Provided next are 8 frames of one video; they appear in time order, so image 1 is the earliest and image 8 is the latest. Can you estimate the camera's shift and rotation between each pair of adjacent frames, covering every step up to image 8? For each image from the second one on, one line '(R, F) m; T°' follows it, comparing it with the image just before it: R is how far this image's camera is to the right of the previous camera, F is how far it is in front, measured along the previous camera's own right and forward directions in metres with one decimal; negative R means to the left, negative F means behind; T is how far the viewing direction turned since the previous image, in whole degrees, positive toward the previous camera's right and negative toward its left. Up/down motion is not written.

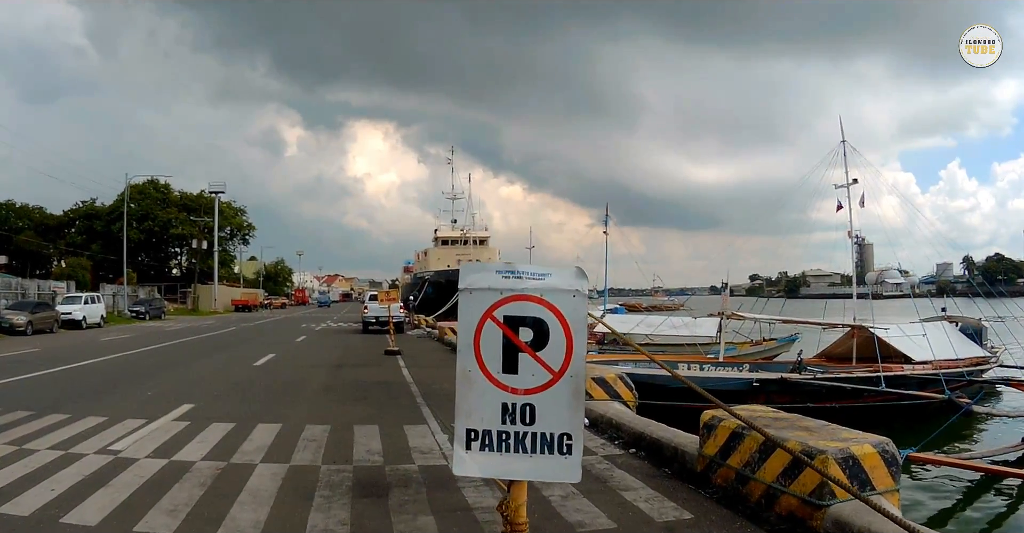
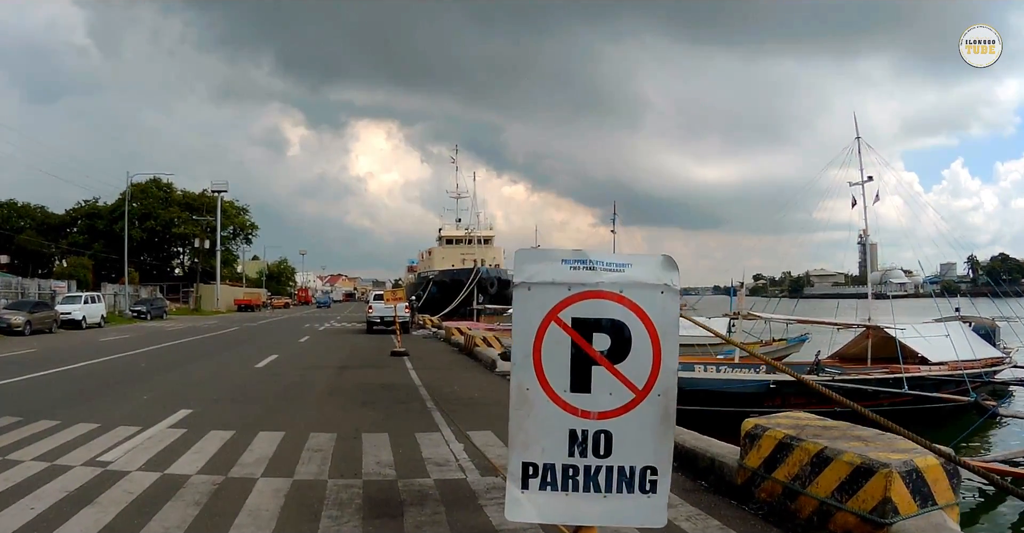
(-0.2, +0.6) m; 0°
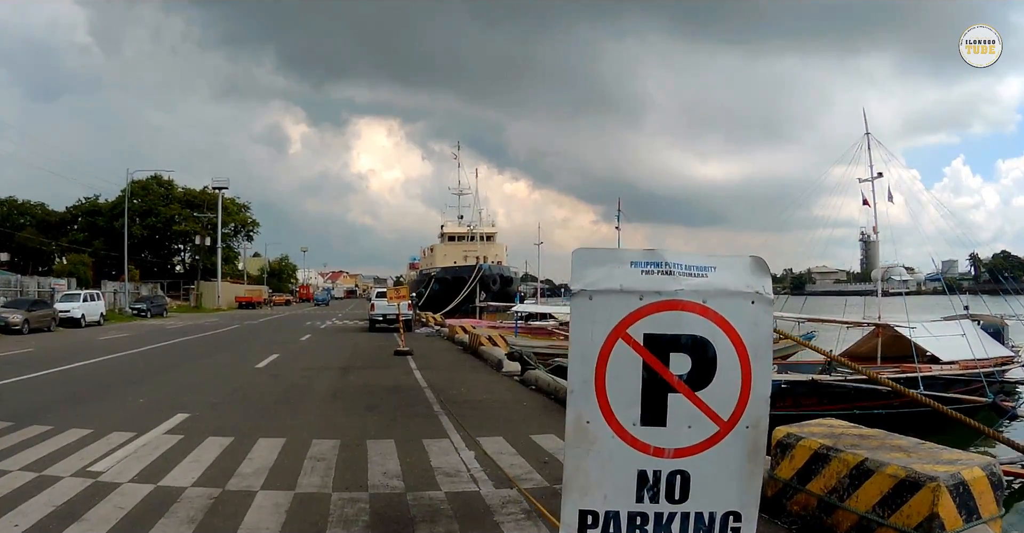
(-0.1, +0.4) m; 0°
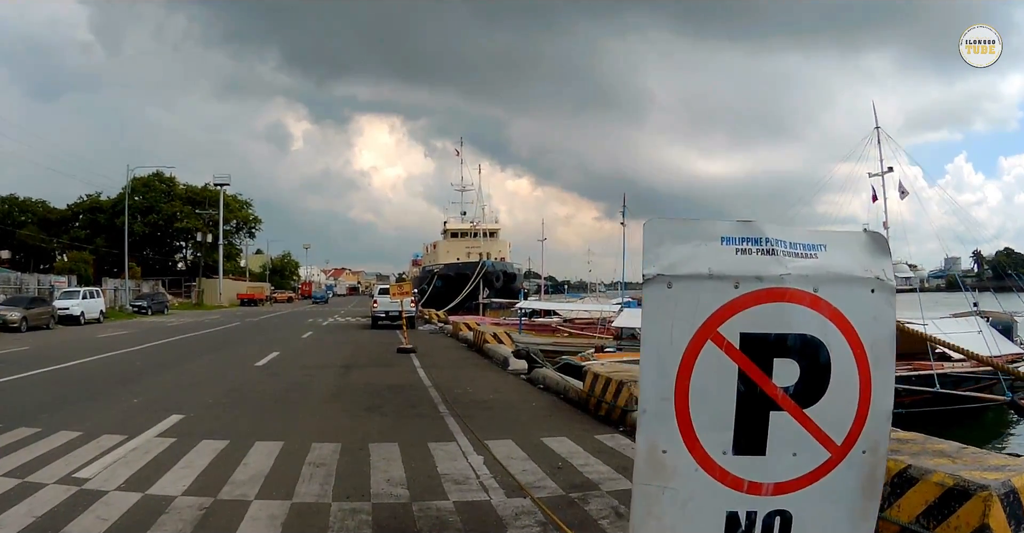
(-0.1, +0.4) m; 0°
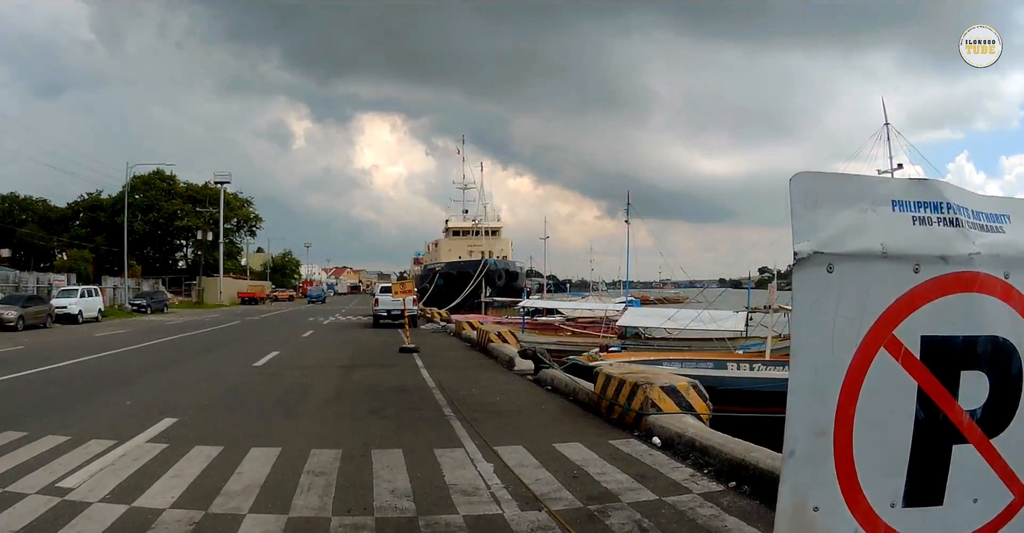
(-0.1, +0.4) m; 0°
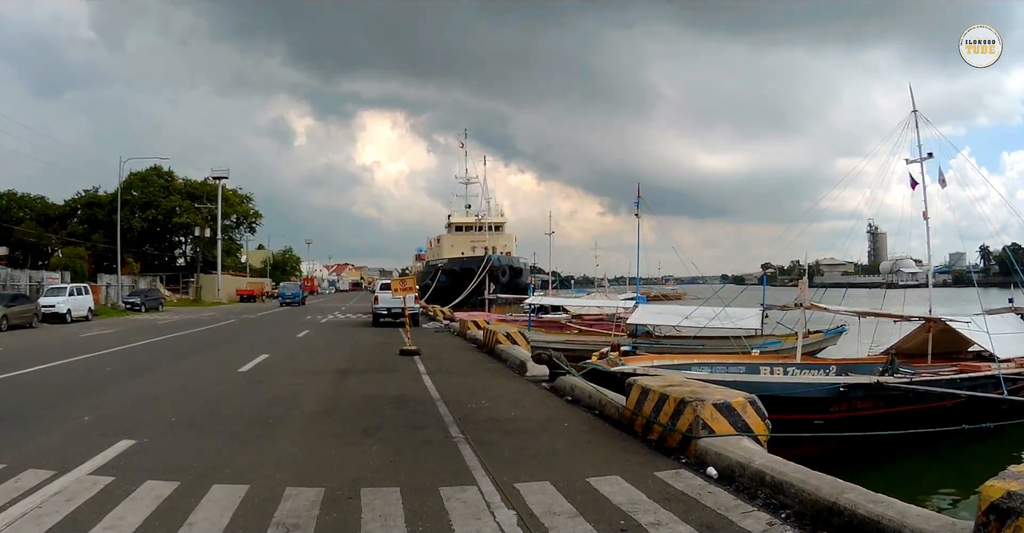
(-0.2, +1.3) m; 0°
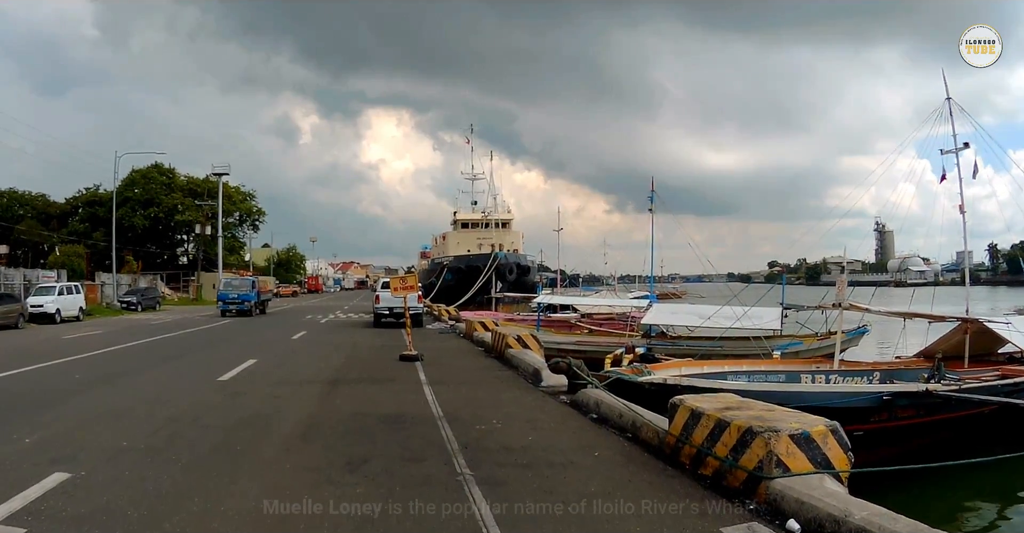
(-0.1, +1.4) m; -1°
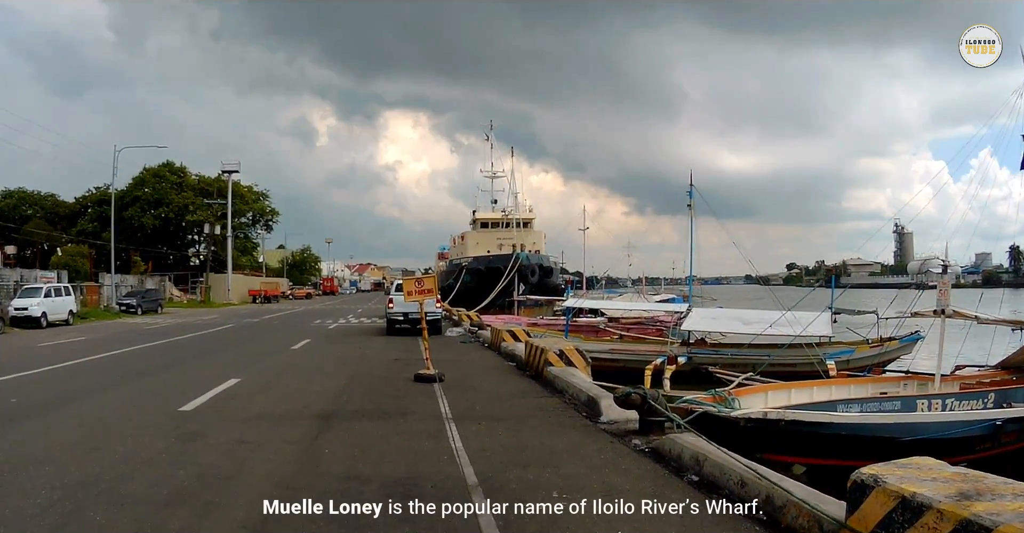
(-0.4, +2.6) m; -1°
